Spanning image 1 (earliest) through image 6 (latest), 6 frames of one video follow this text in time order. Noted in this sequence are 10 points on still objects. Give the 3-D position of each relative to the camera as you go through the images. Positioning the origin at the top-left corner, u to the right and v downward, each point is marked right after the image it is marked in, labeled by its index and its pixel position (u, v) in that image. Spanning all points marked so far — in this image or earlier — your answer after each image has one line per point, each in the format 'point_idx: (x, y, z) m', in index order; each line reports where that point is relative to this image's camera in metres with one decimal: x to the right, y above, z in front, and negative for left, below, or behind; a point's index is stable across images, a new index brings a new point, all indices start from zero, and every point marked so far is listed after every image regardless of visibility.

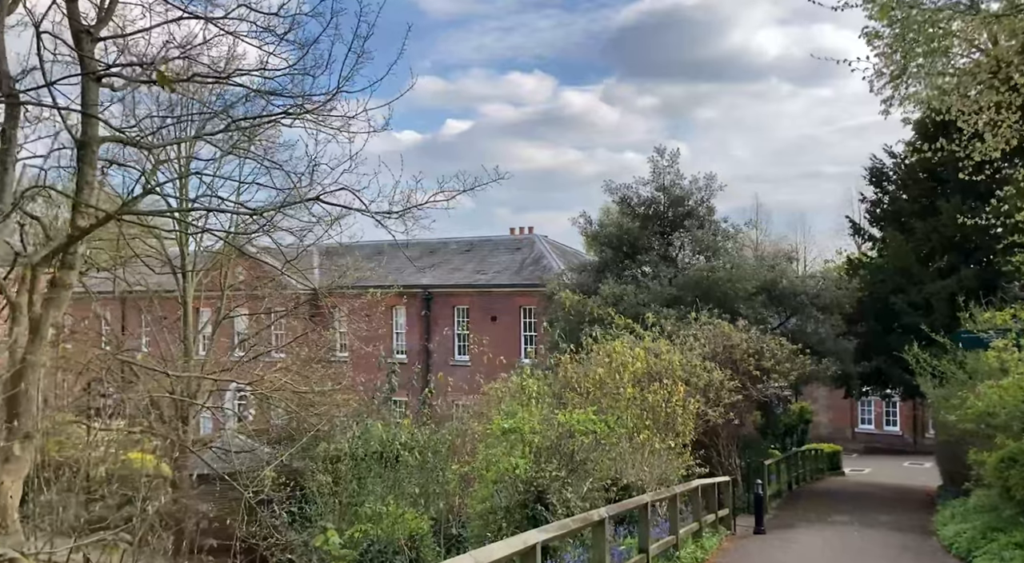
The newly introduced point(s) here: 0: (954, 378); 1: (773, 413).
0: (+6.4, -1.4, +15.7) m
1: (+4.5, -2.3, +18.9) m
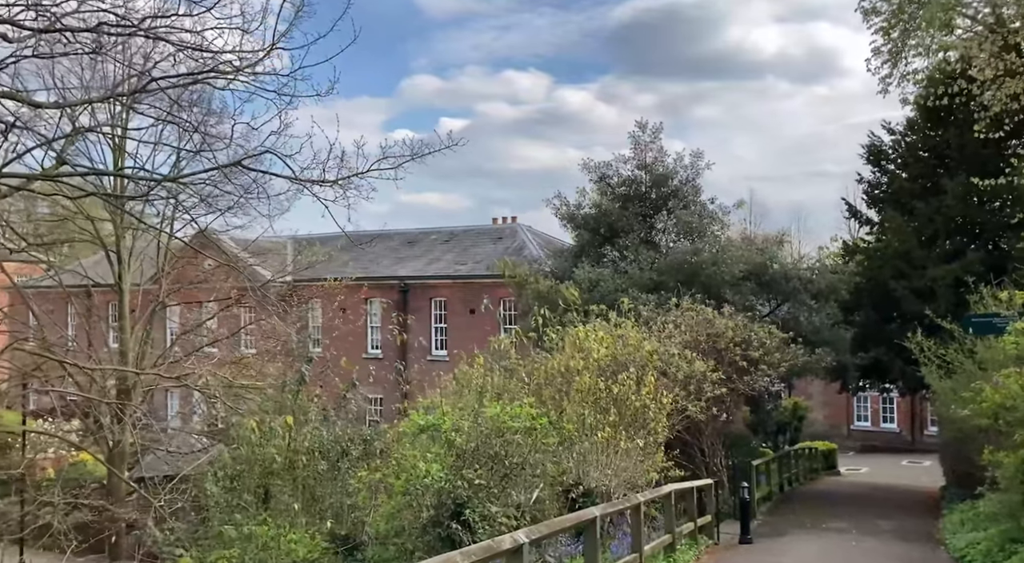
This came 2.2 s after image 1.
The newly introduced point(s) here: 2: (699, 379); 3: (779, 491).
0: (+5.9, -1.1, +14.2) m
1: (+4.0, -2.0, +17.4) m
2: (+2.2, -1.1, +12.7) m
3: (+4.5, -3.5, +18.3) m
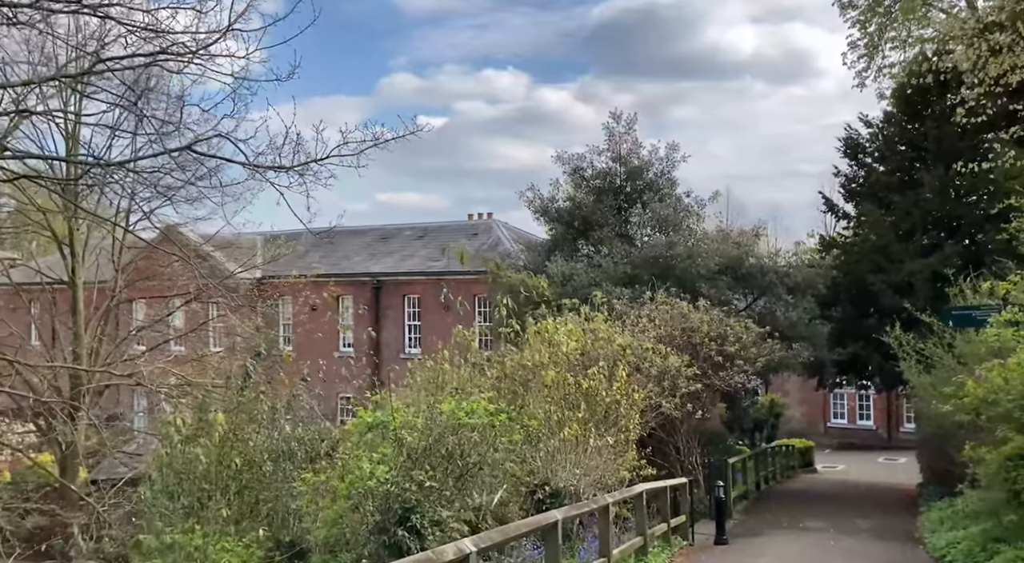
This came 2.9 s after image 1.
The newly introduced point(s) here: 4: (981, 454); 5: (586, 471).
0: (+5.5, -1.0, +13.9) m
1: (+3.6, -1.9, +17.1) m
2: (+1.8, -1.0, +12.3) m
3: (+4.0, -3.4, +18.0) m
4: (+4.7, -1.7, +11.0) m
5: (+0.6, -1.6, +9.2) m
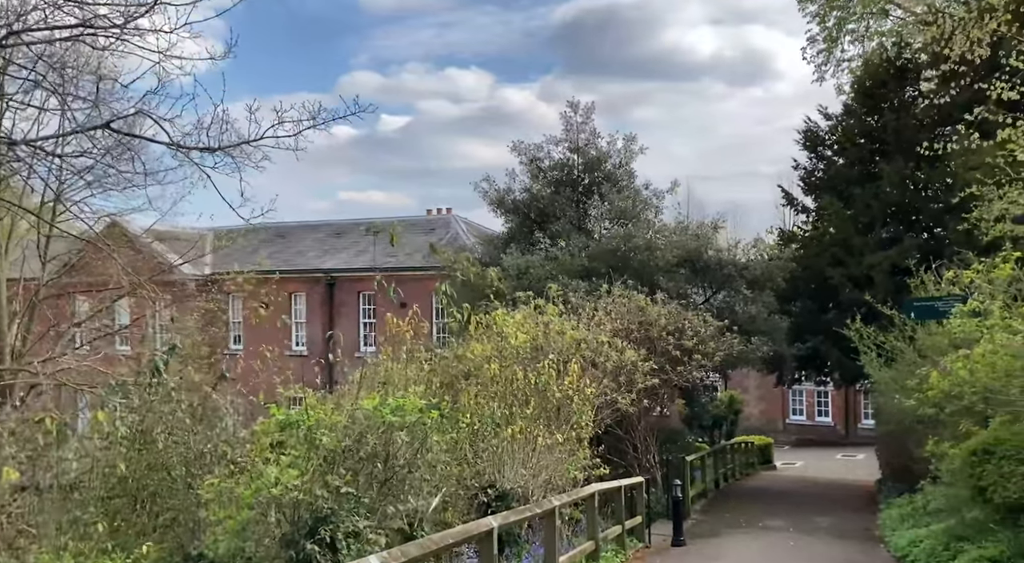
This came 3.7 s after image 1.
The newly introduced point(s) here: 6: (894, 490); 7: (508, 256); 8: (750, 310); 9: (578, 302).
0: (+4.9, -0.9, +13.6) m
1: (+2.8, -1.8, +16.7) m
2: (+1.3, -0.9, +11.9) m
3: (+3.2, -3.3, +17.6) m
4: (+4.2, -1.6, +10.6) m
5: (+0.2, -1.5, +8.7) m
6: (+5.9, -3.2, +16.9) m
7: (-0.1, +0.4, +16.4) m
8: (+3.5, -0.4, +16.2) m
9: (+0.8, -0.3, +13.7) m
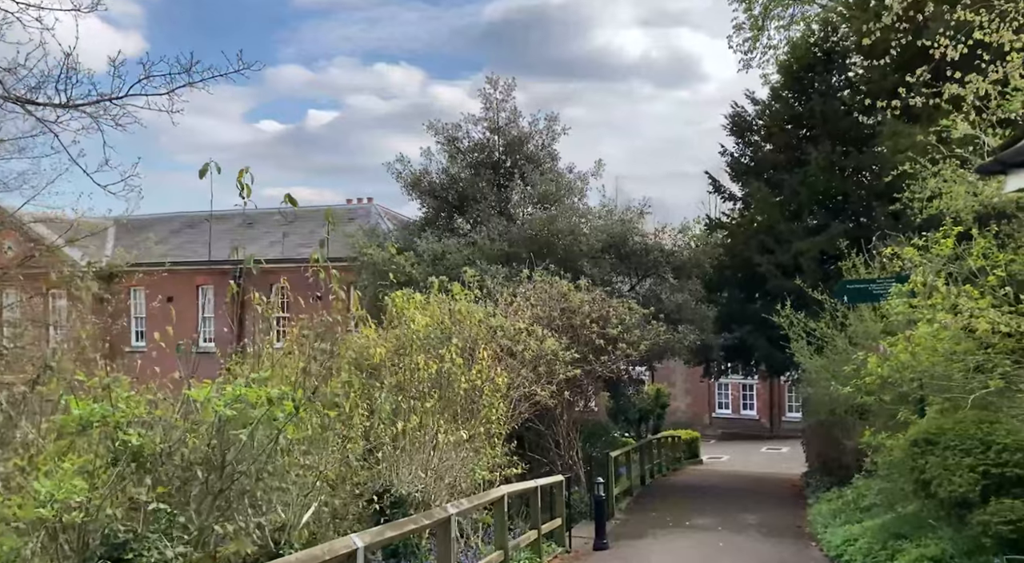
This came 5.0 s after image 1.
0: (+3.9, -0.8, +13.0) m
1: (+1.6, -1.6, +16.0) m
2: (+0.4, -0.8, +11.1) m
3: (+2.0, -3.1, +16.9) m
4: (+3.4, -1.5, +10.0) m
5: (-0.5, -1.3, +7.8) m
6: (+4.6, -3.0, +16.4) m
7: (-1.3, +0.6, +15.5) m
8: (+2.3, -0.2, +15.5) m
9: (-0.2, -0.1, +12.8) m
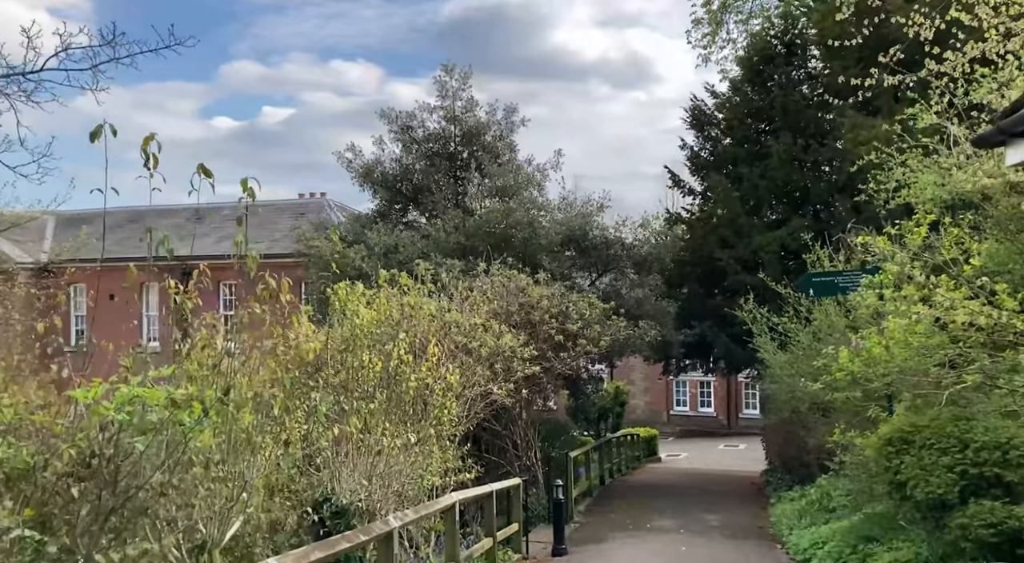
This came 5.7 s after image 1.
0: (+3.3, -0.7, +12.6) m
1: (+1.0, -1.6, +15.5) m
2: (-0.1, -0.7, +10.6) m
3: (+1.3, -3.1, +16.4) m
4: (+3.0, -1.4, +9.6) m
5: (-0.8, -1.3, +7.3) m
6: (+4.0, -2.9, +16.0) m
7: (-1.9, +0.6, +14.9) m
8: (+1.7, -0.2, +15.1) m
9: (-0.7, 0.0, +12.3) m
